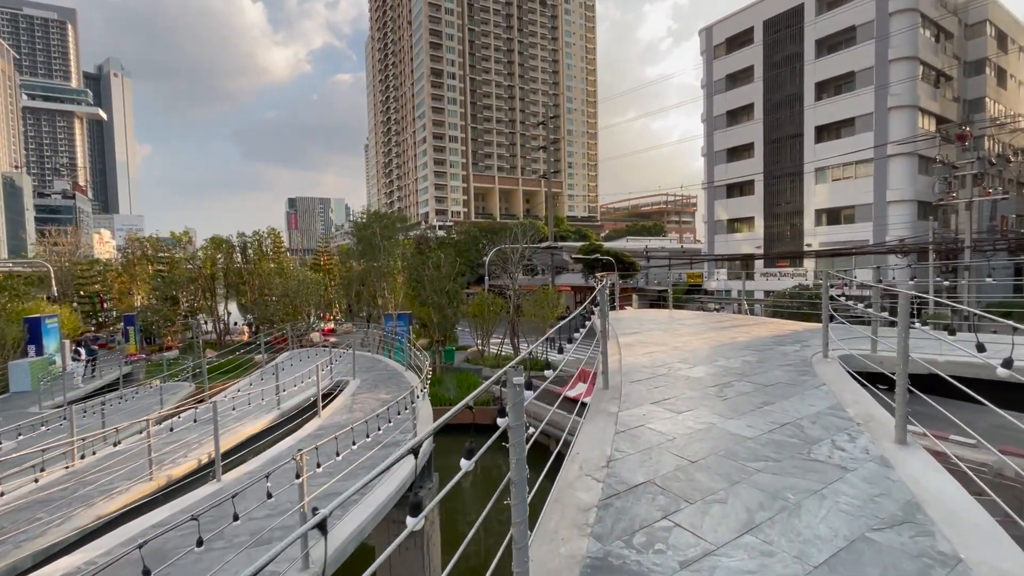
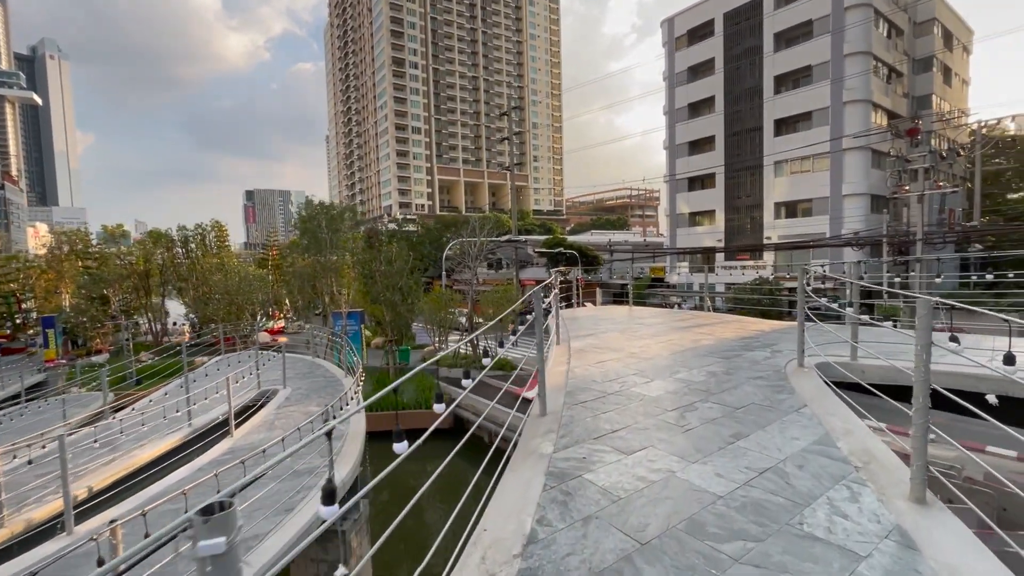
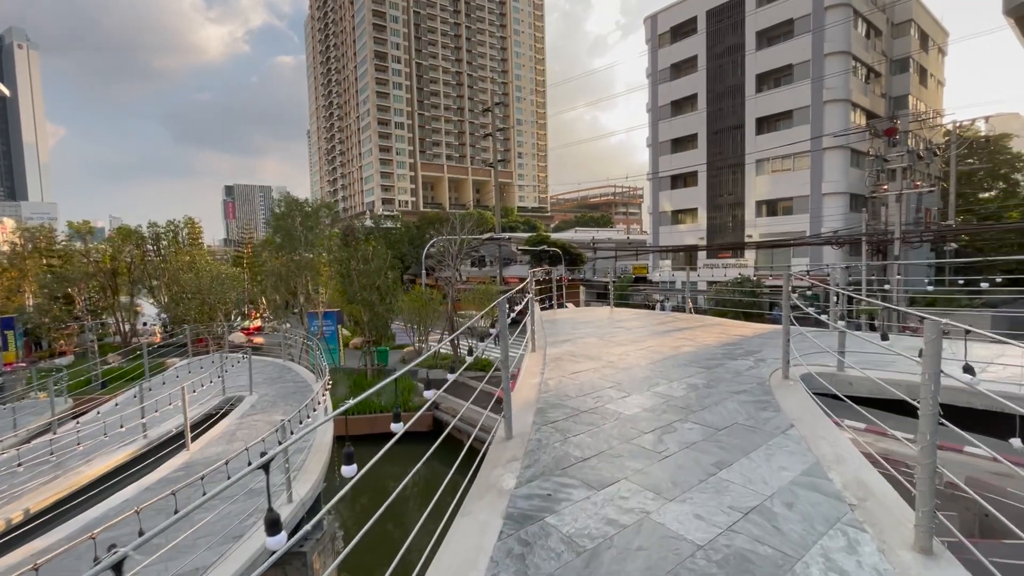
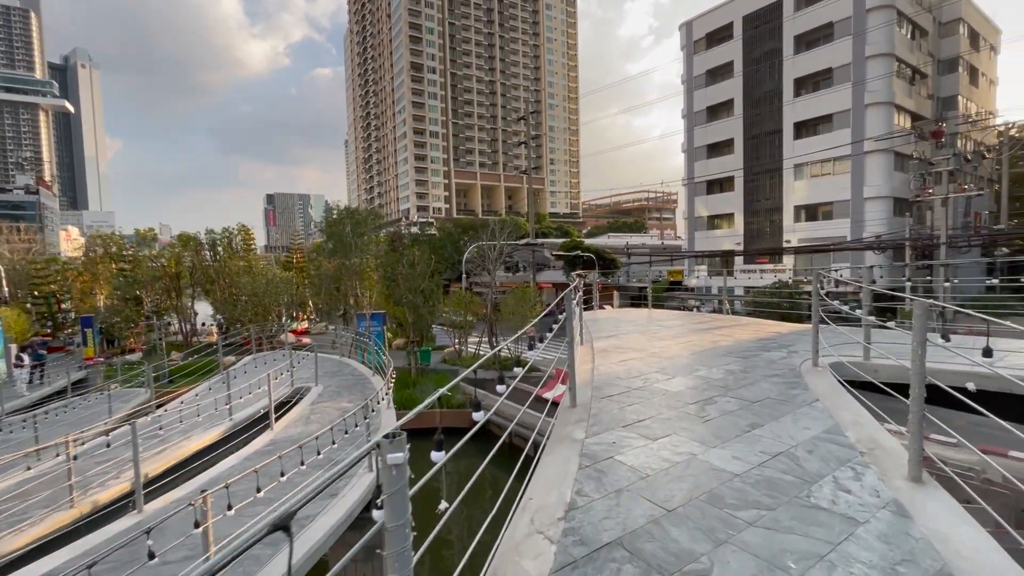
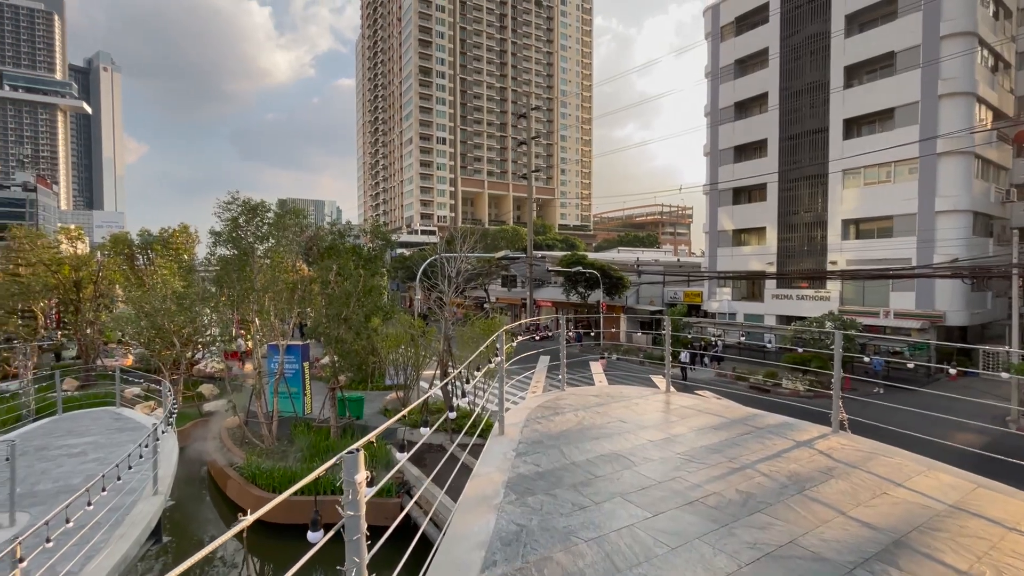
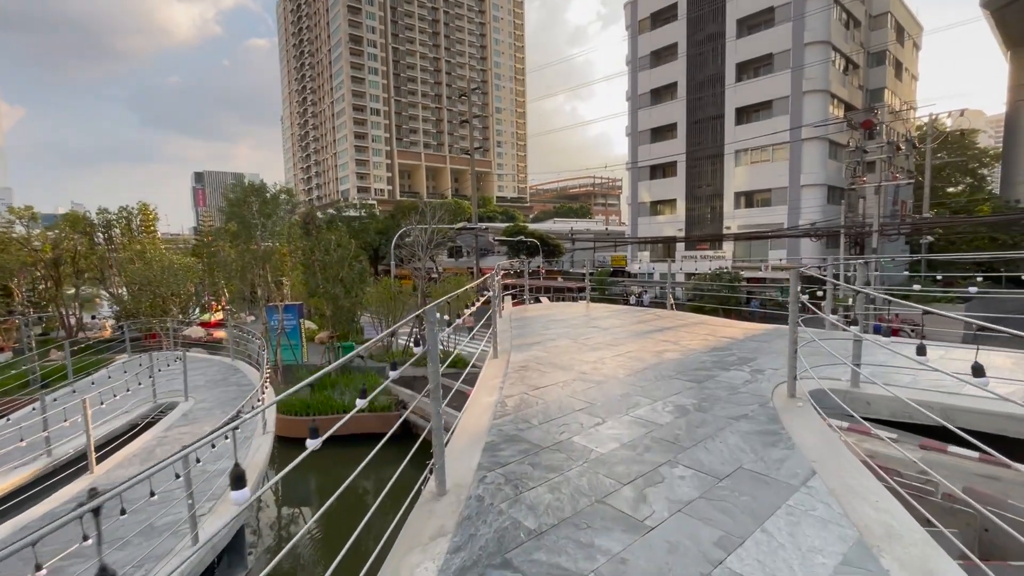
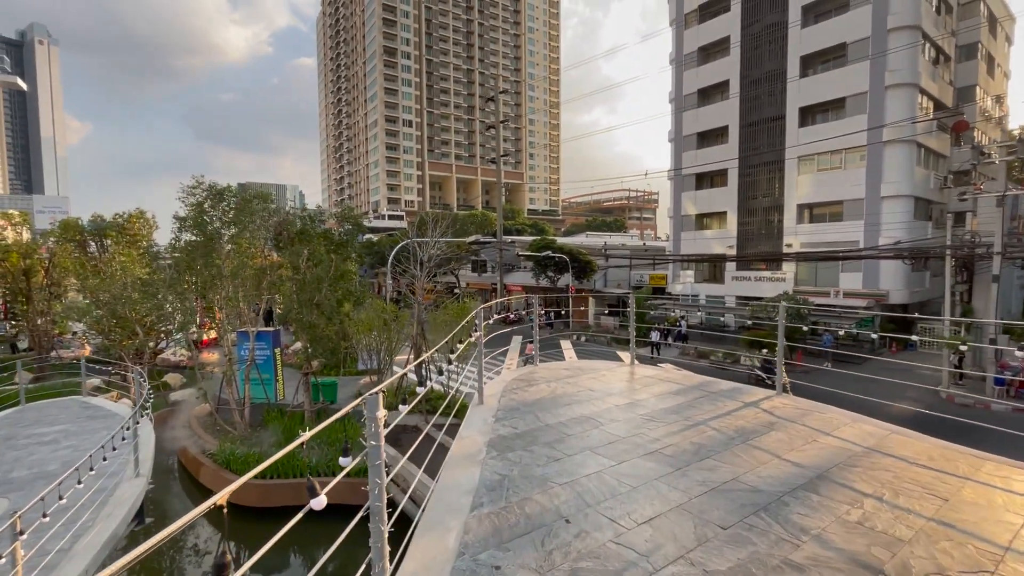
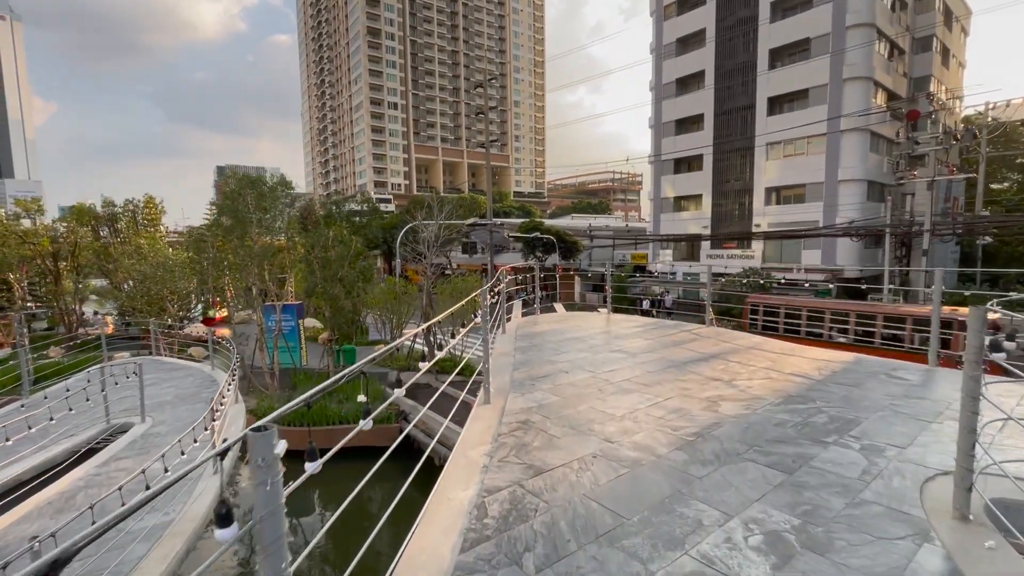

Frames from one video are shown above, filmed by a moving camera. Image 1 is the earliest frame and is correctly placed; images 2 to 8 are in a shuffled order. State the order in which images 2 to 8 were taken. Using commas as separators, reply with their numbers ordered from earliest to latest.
4, 2, 3, 6, 8, 7, 5
